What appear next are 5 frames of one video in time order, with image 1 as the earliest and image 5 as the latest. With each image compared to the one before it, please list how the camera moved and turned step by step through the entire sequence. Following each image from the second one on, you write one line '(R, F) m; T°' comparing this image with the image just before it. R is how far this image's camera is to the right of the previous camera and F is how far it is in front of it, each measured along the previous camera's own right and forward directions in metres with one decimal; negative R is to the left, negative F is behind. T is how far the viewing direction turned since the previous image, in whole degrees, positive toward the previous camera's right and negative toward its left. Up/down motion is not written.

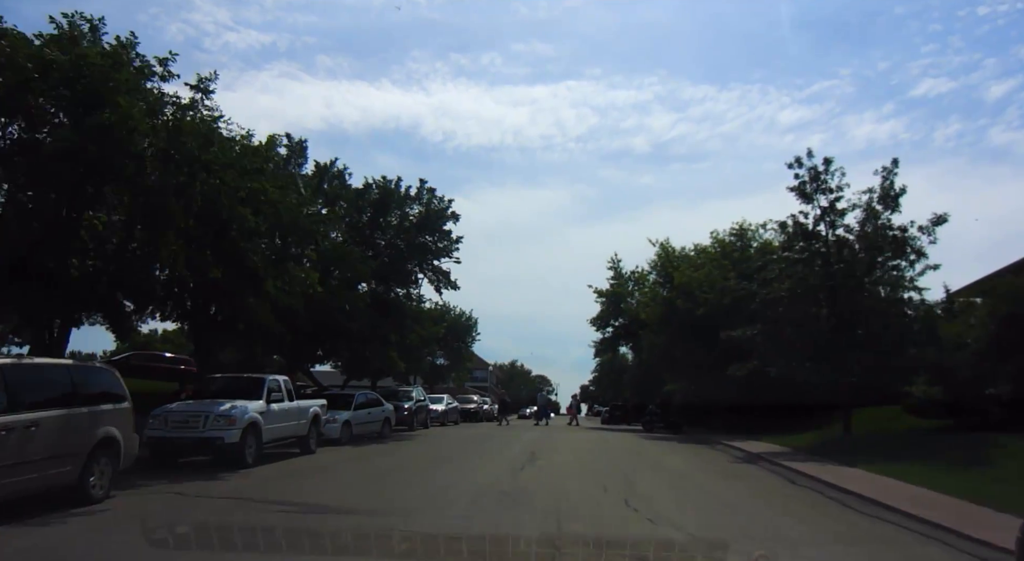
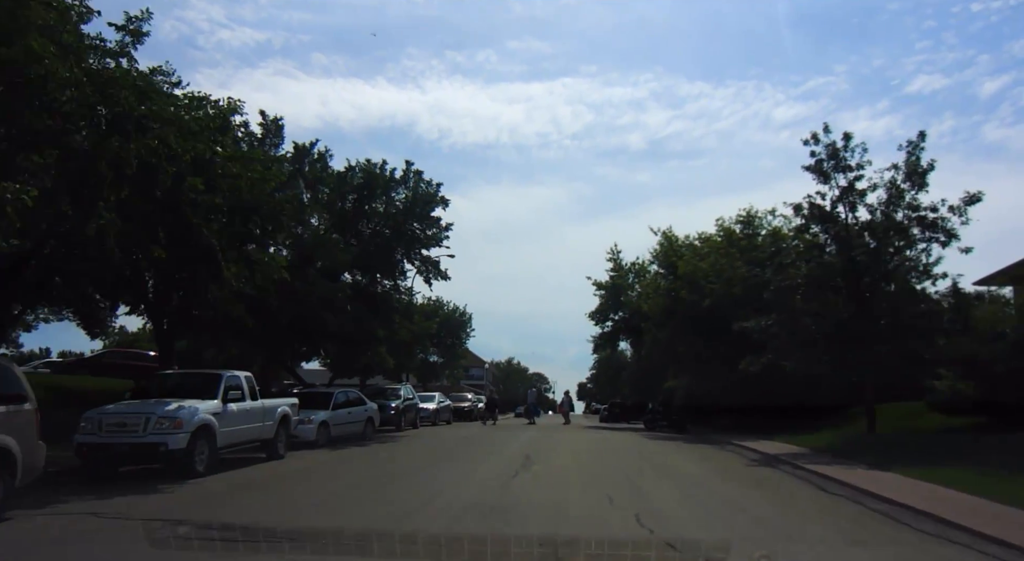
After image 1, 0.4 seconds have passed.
(0.0, +0.8) m; 0°
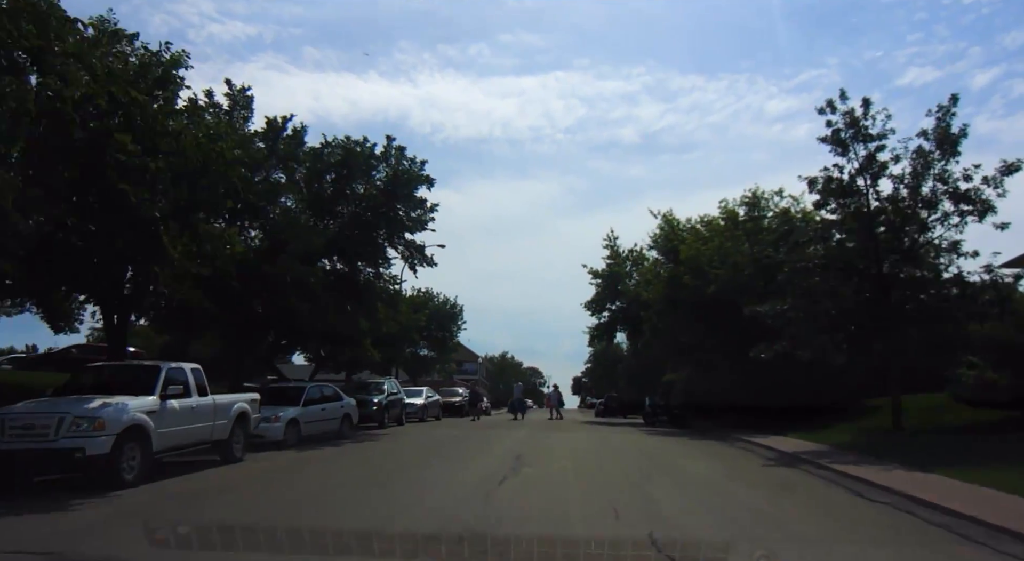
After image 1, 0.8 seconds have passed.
(0.0, +0.8) m; 0°
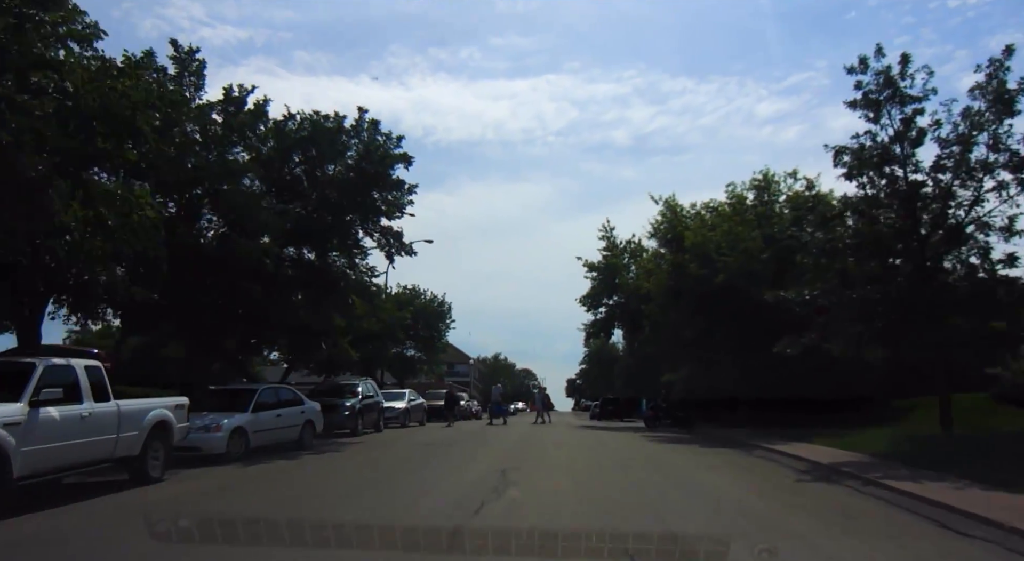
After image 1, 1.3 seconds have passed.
(+0.1, +1.1) m; +1°
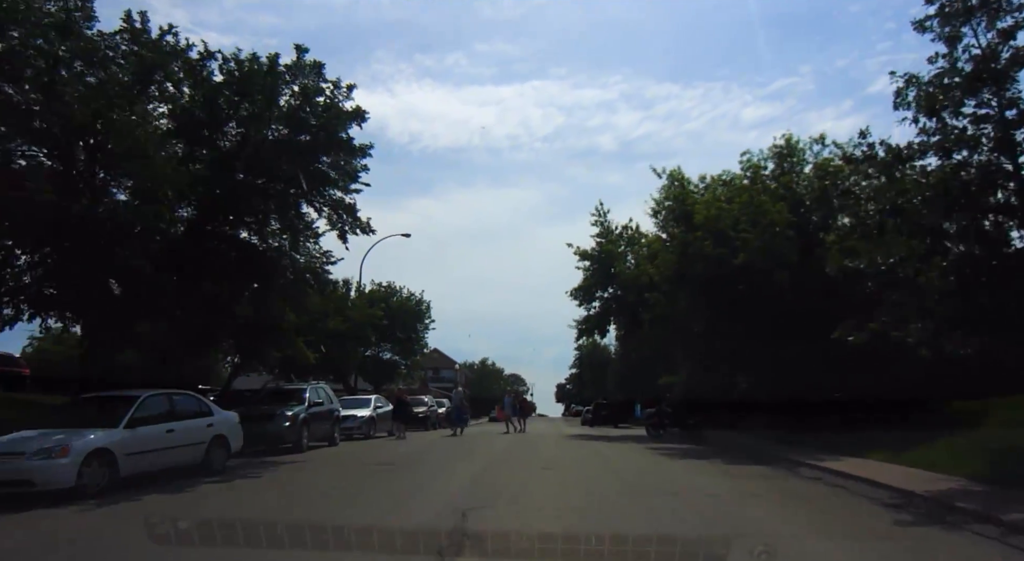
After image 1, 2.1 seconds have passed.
(+0.1, +1.7) m; +1°
